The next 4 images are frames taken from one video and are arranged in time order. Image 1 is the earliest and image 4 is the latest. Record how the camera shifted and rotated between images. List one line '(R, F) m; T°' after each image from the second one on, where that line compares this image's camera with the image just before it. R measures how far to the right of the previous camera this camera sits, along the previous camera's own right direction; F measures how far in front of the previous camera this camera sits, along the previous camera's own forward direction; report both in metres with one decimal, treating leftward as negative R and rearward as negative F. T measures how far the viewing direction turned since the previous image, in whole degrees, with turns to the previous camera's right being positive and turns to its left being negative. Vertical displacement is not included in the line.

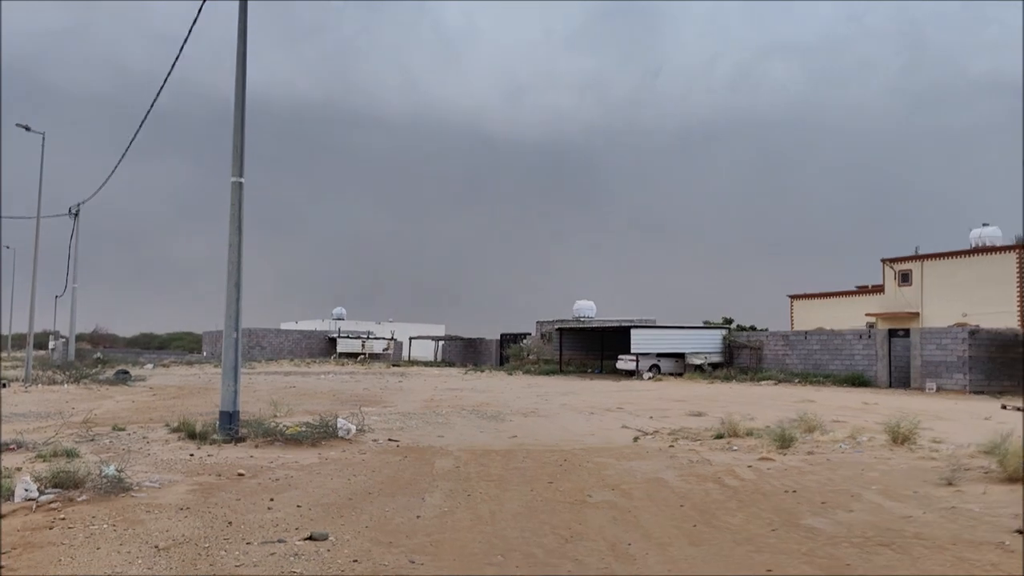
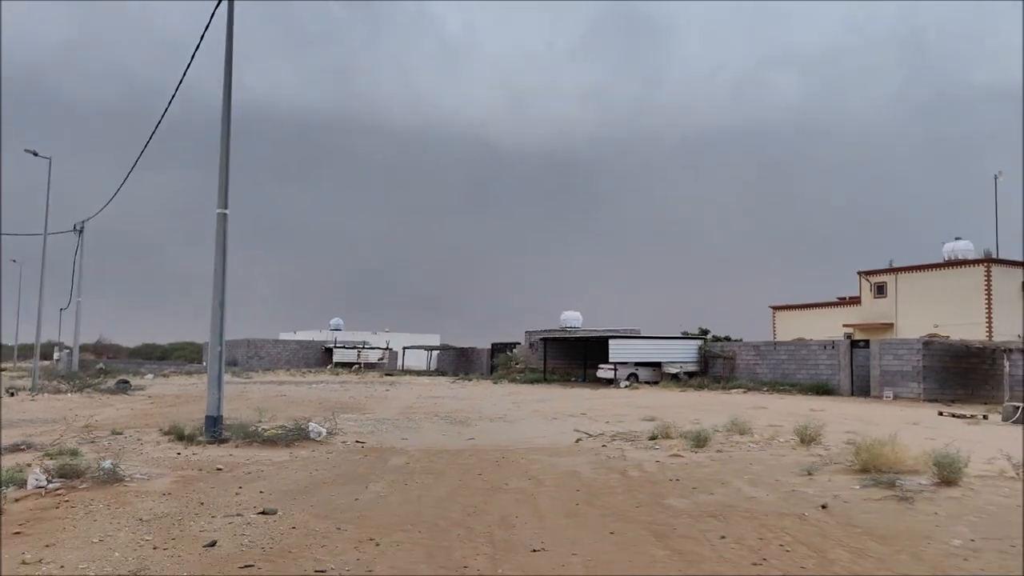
(+1.0, -1.6) m; 0°
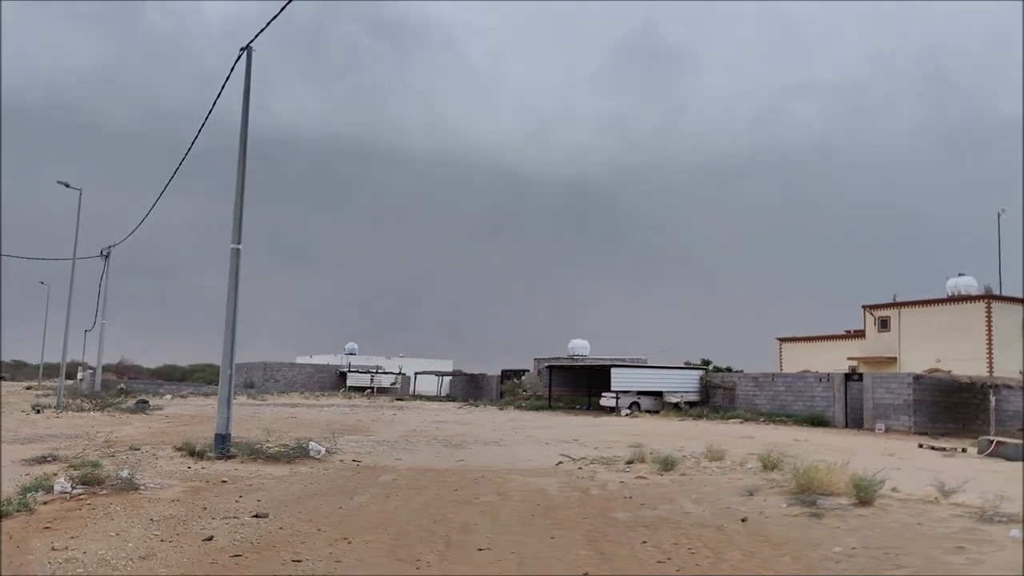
(+0.7, -1.2) m; -1°
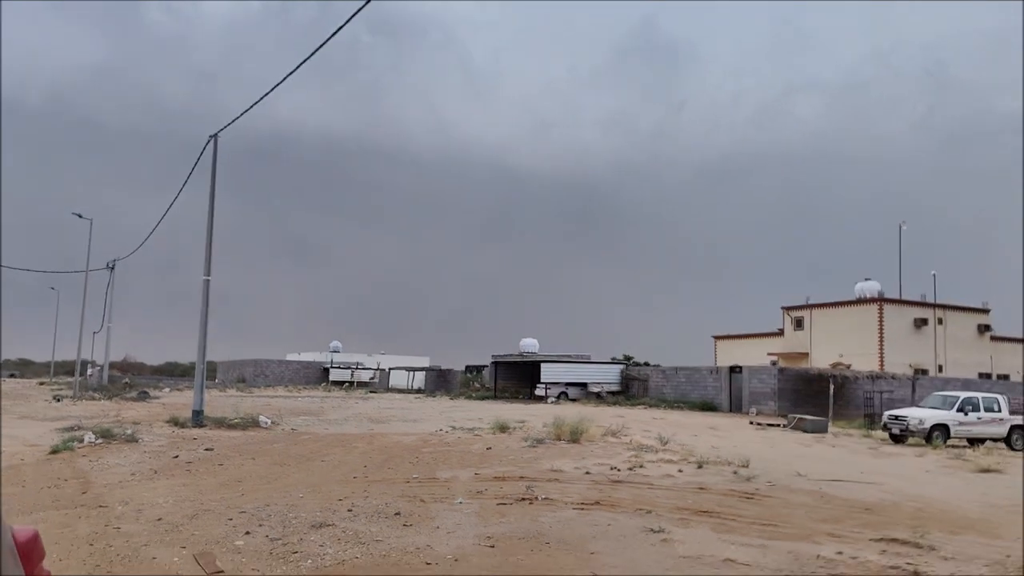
(+3.1, -6.0) m; 0°
